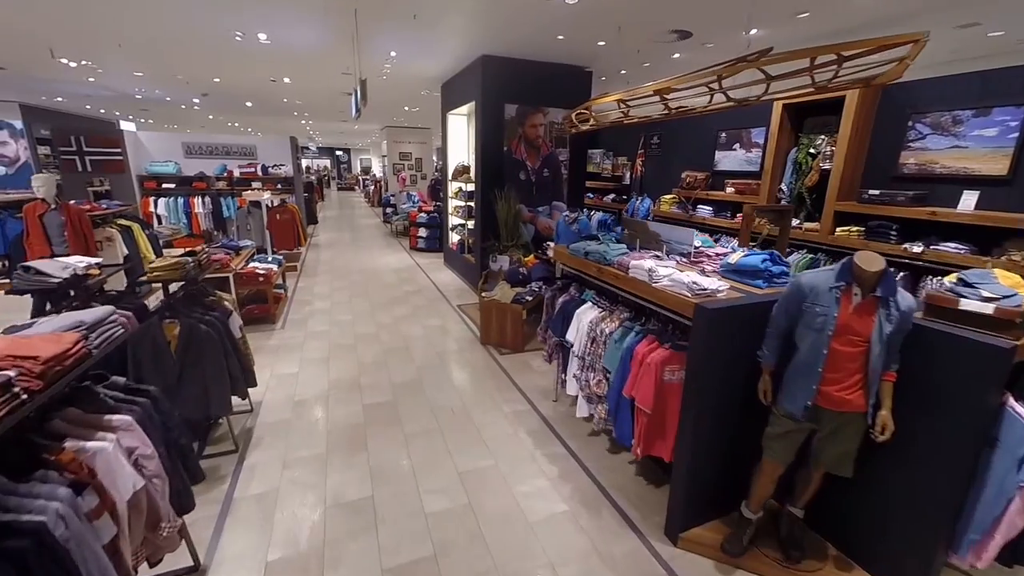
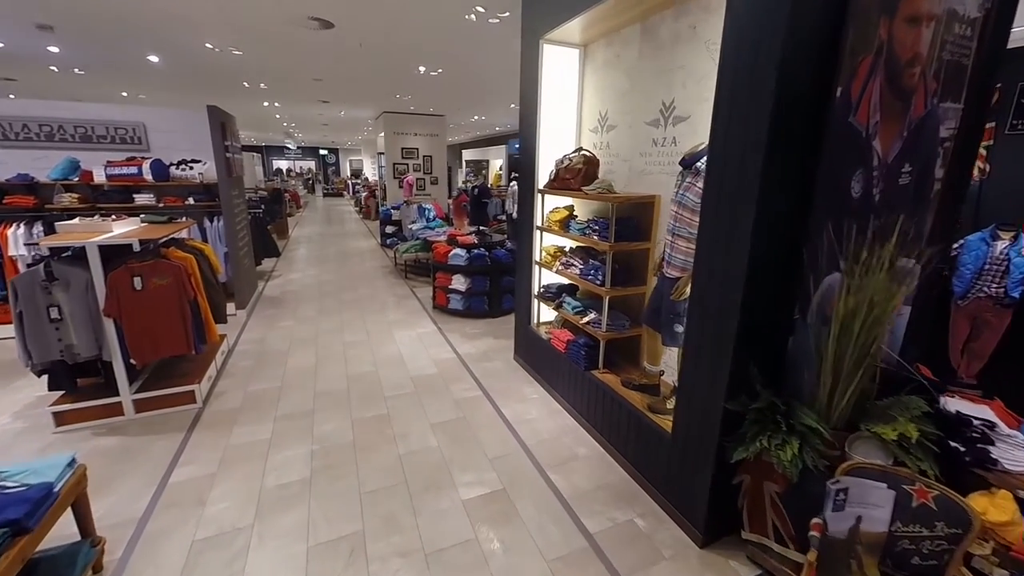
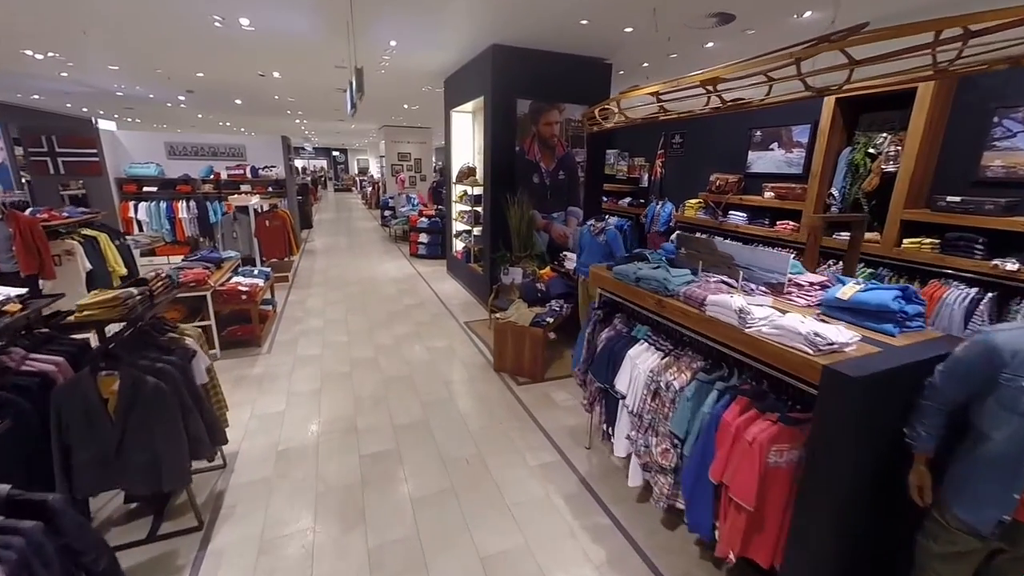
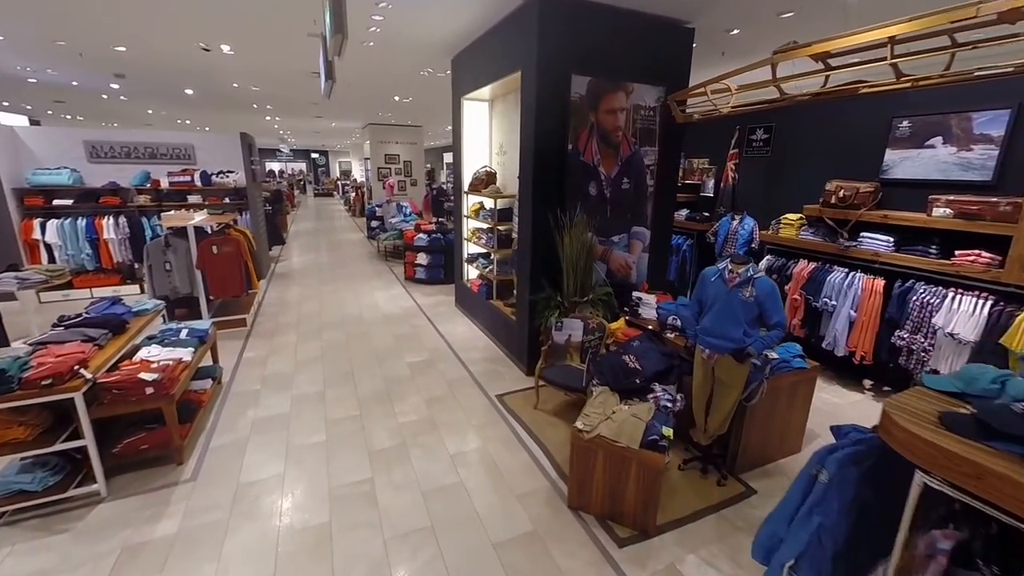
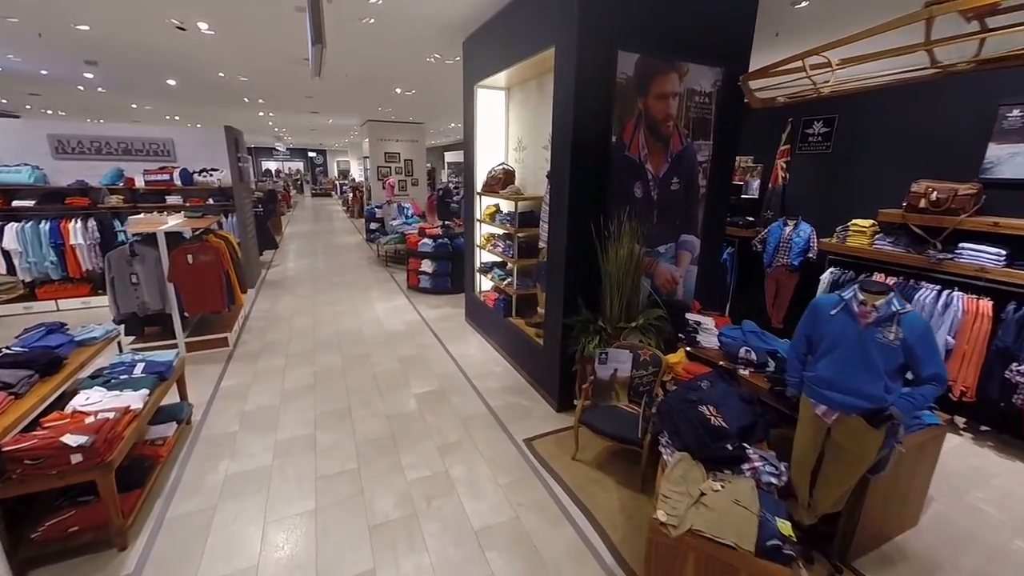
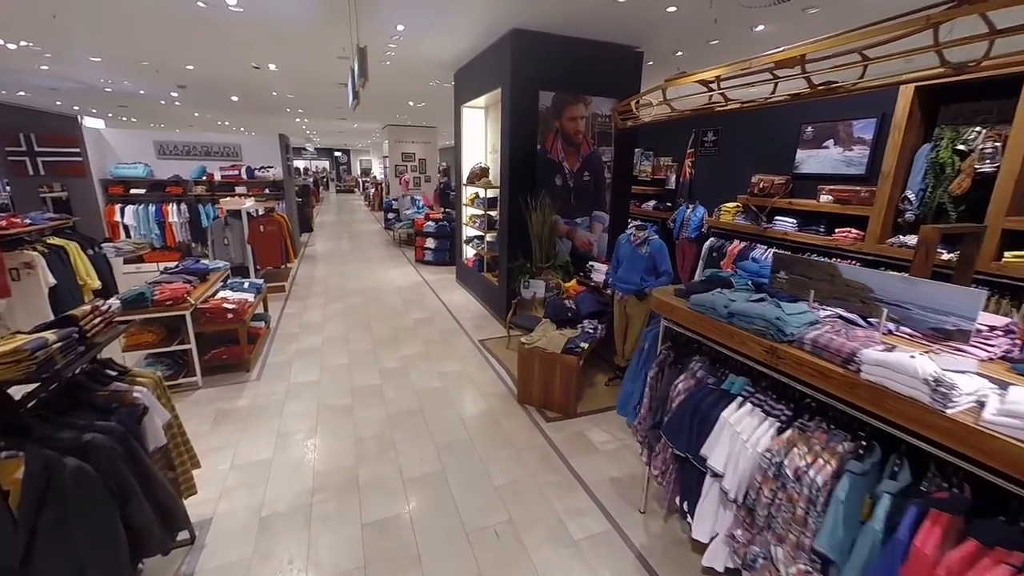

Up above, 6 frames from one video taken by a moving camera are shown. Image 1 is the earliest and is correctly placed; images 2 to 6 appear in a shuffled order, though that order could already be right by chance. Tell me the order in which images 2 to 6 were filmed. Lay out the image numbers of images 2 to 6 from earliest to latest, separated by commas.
3, 6, 4, 5, 2
